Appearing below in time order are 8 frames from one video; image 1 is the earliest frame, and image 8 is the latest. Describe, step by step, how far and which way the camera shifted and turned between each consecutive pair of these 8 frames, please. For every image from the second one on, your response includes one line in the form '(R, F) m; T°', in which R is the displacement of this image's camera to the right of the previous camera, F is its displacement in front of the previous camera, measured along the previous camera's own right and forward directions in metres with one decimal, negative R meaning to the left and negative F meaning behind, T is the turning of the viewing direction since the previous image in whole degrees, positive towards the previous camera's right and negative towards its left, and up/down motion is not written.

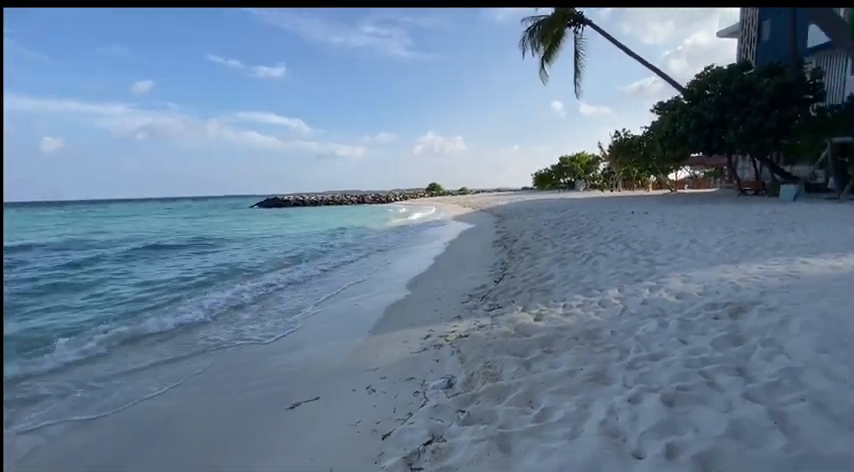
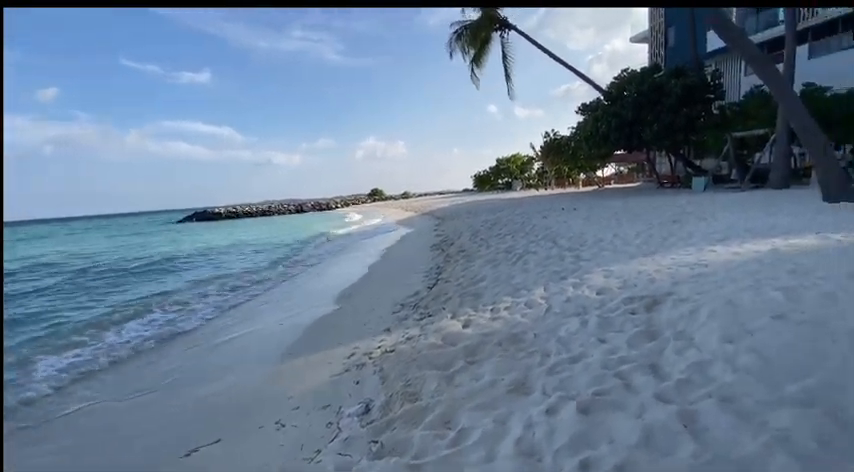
(+0.3, +0.2) m; +7°
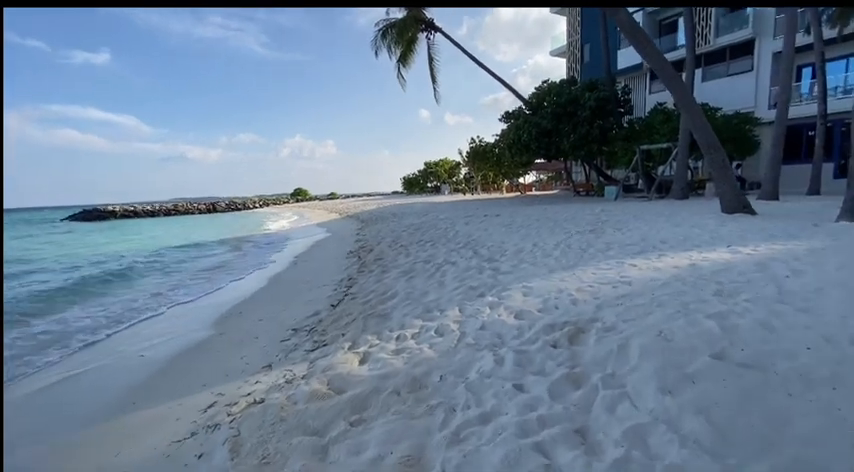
(+0.3, +0.7) m; +10°
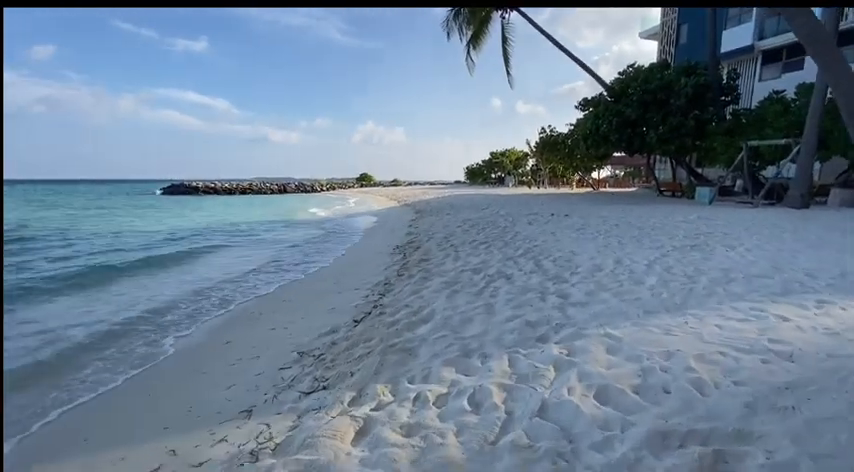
(+0.1, +1.2) m; -8°
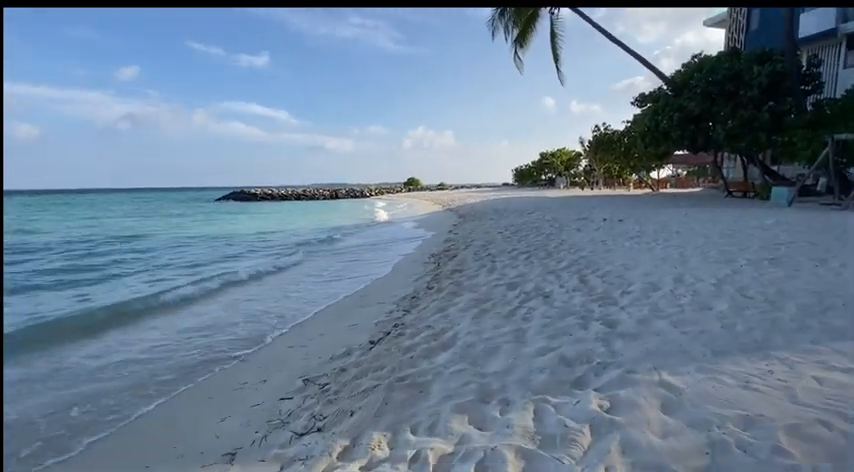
(+0.3, +0.5) m; -7°
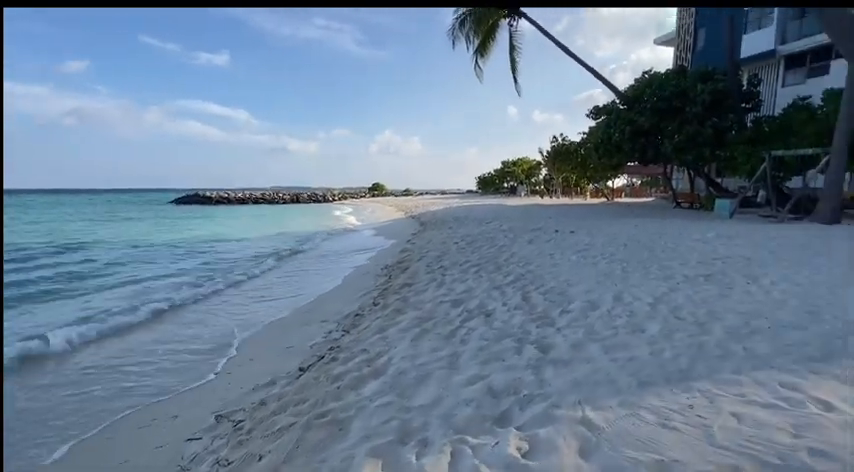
(+0.3, +0.2) m; +5°
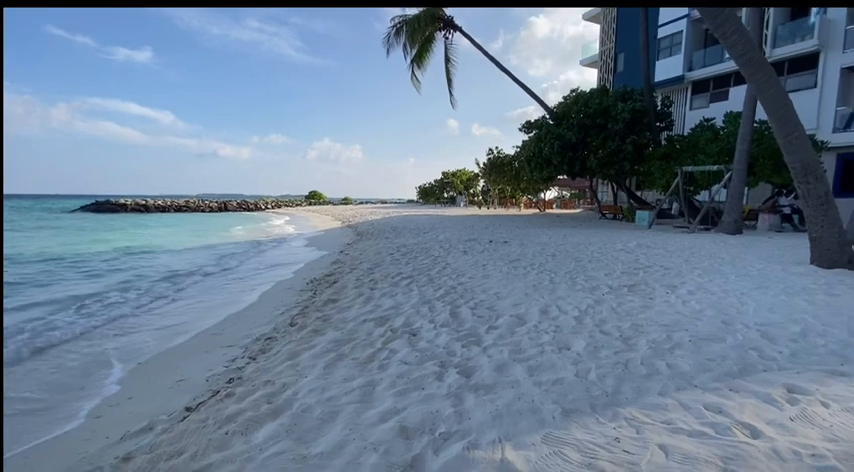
(+0.2, +0.4) m; +8°
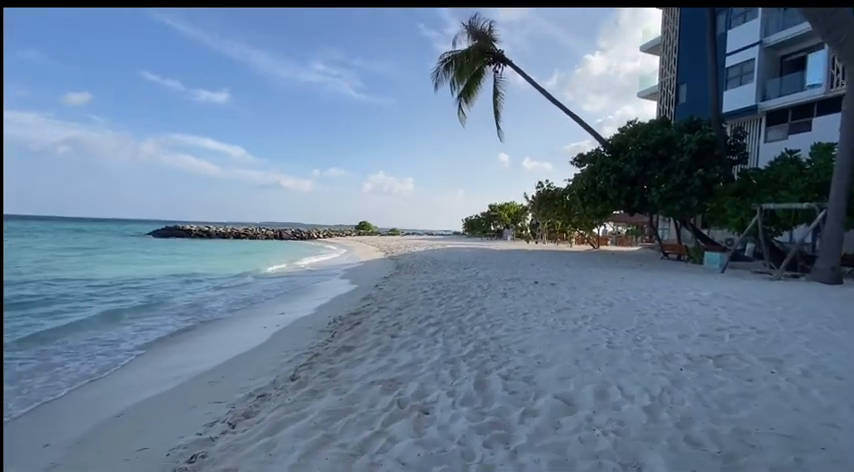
(+0.2, +0.9) m; -7°
